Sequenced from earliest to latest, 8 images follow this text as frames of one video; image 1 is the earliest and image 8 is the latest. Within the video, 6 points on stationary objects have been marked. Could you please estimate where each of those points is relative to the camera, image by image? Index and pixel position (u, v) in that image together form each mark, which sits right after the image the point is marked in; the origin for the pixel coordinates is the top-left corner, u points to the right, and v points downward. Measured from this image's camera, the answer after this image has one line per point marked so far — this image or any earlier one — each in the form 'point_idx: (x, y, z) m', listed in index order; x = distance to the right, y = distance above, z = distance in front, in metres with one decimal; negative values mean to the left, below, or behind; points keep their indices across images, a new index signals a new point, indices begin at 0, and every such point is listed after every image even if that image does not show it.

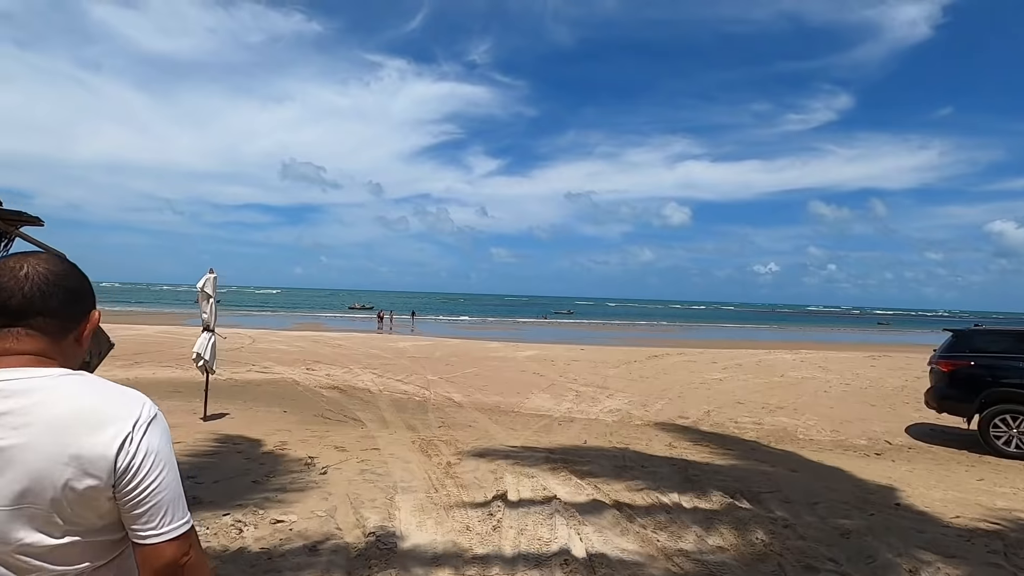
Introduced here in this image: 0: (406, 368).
0: (-3.4, -2.5, +16.8) m
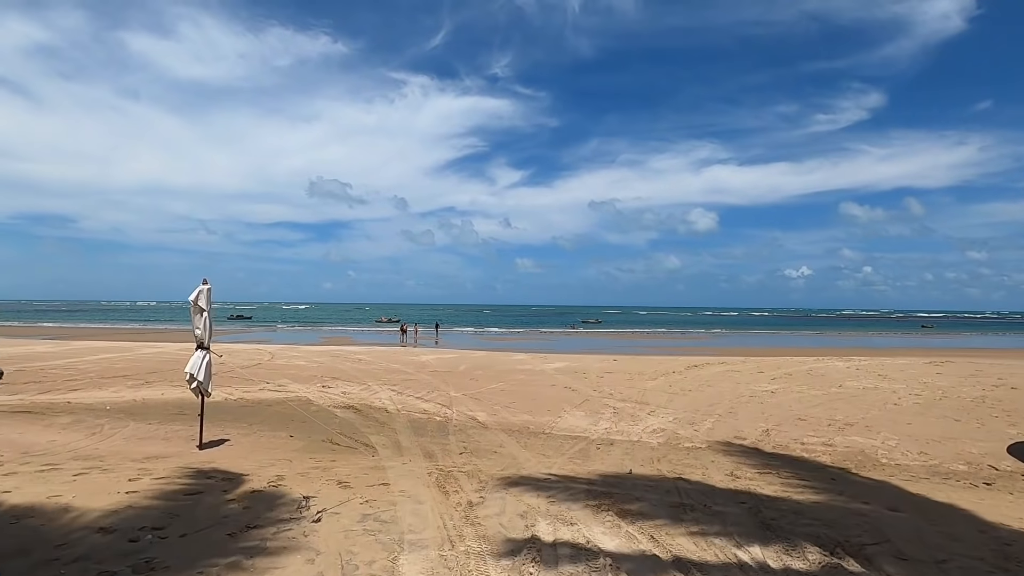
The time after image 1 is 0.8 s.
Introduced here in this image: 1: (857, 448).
0: (-2.5, -2.8, +15.7) m
1: (+6.1, -2.8, +9.4) m
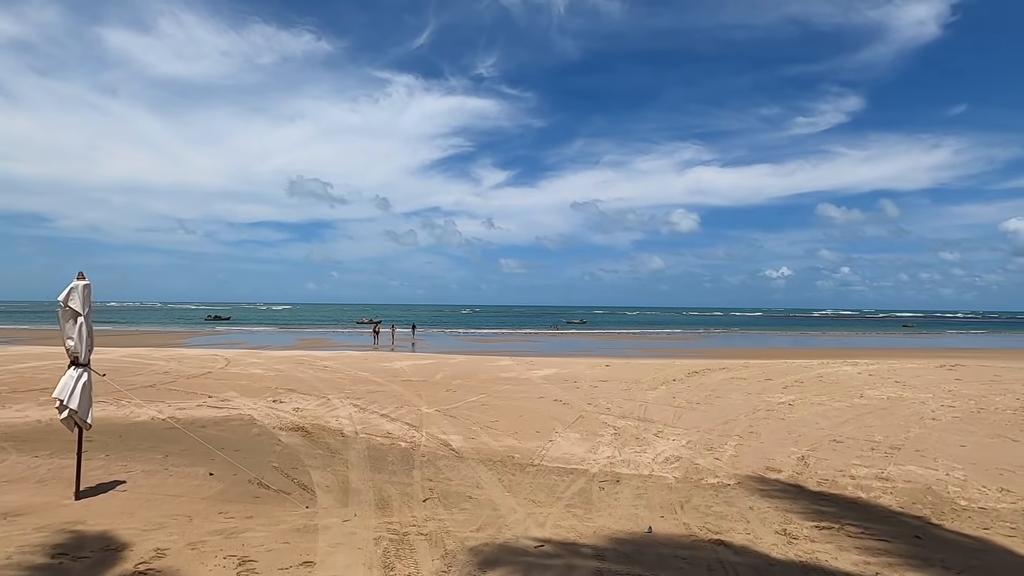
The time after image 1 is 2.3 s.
0: (-3.0, -2.8, +13.7) m
1: (+5.8, -2.8, +7.6) m
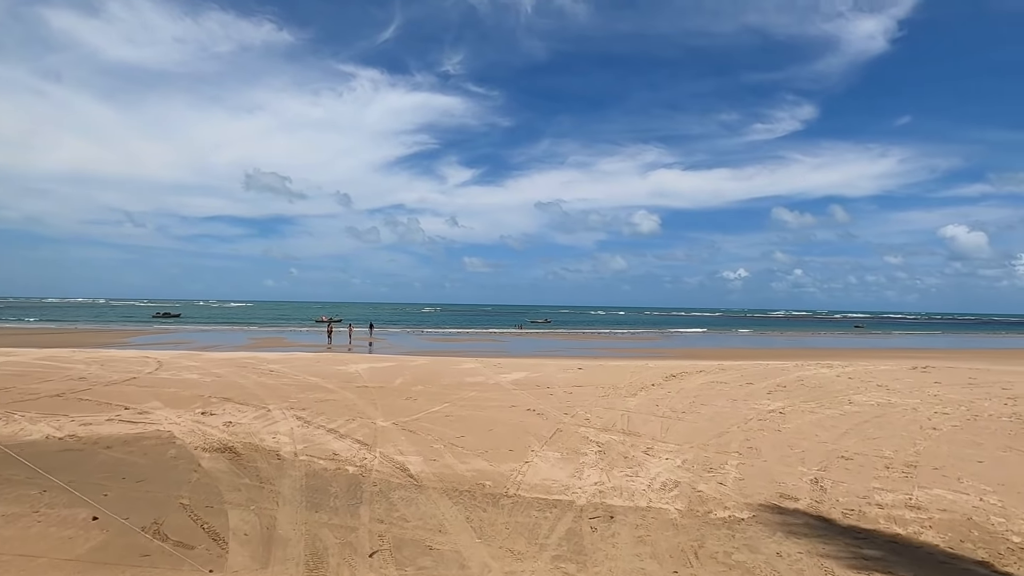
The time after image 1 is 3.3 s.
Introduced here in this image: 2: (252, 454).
0: (-3.7, -2.7, +12.0) m
1: (+5.4, -2.8, +6.5) m
2: (-4.2, -2.7, +8.7) m
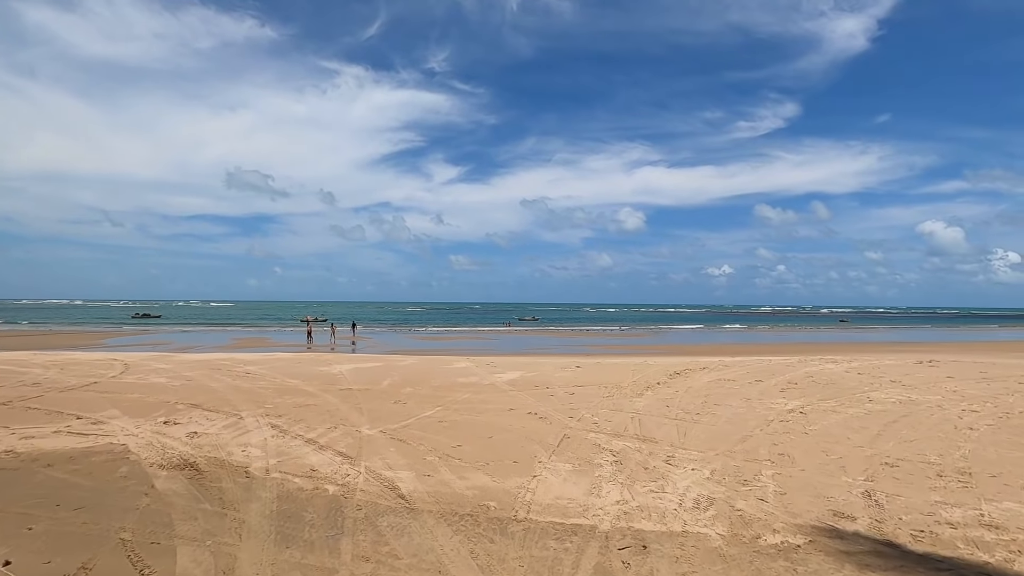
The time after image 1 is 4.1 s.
0: (-3.7, -2.5, +10.9) m
1: (+5.6, -2.6, +5.6) m
2: (-4.2, -2.6, +7.5) m
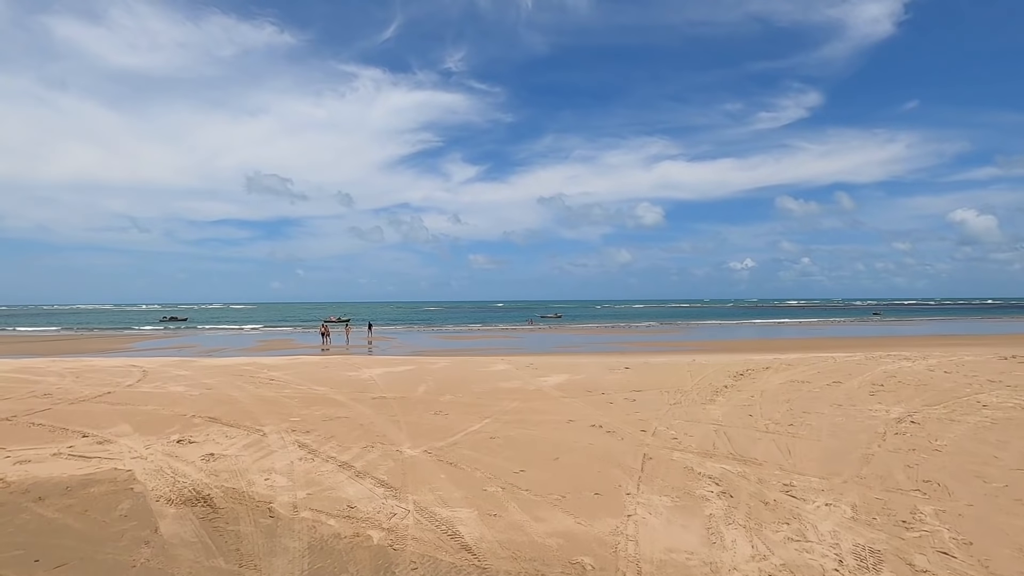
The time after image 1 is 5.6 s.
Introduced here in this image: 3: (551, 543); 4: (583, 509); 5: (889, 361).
0: (-2.6, -2.5, +9.5) m
1: (+6.4, -2.4, +3.9) m
2: (-3.2, -2.5, +6.2) m
3: (+0.4, -2.4, +5.2) m
4: (+0.8, -2.4, +5.8) m
5: (+12.7, -2.4, +17.9) m
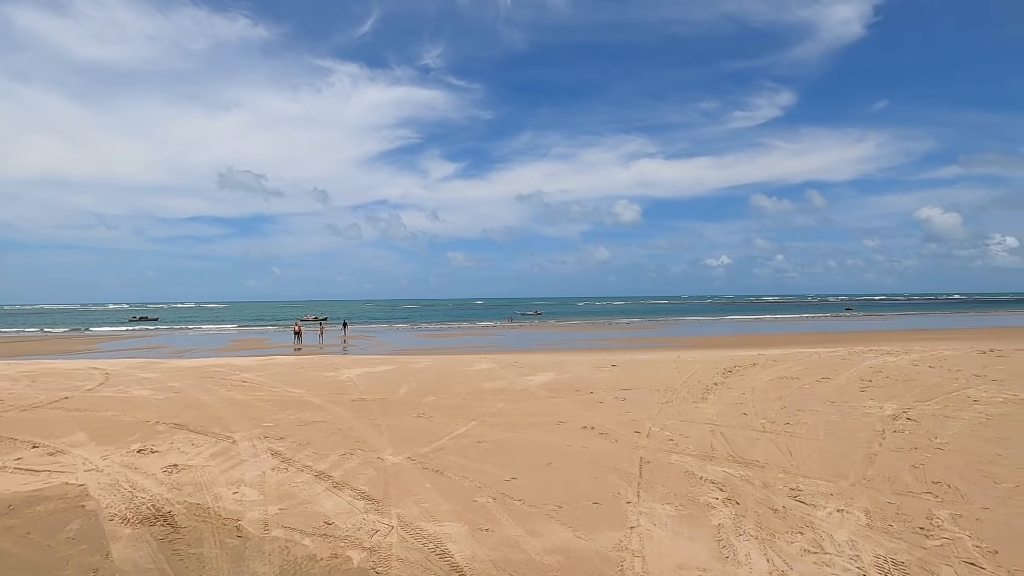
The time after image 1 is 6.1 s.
0: (-2.8, -2.4, +8.9) m
1: (+6.4, -2.3, +3.7) m
2: (-3.3, -2.5, +5.6) m
3: (+0.3, -2.4, +4.7) m
4: (+0.7, -2.3, +5.4) m
5: (+12.1, -2.3, +17.9) m
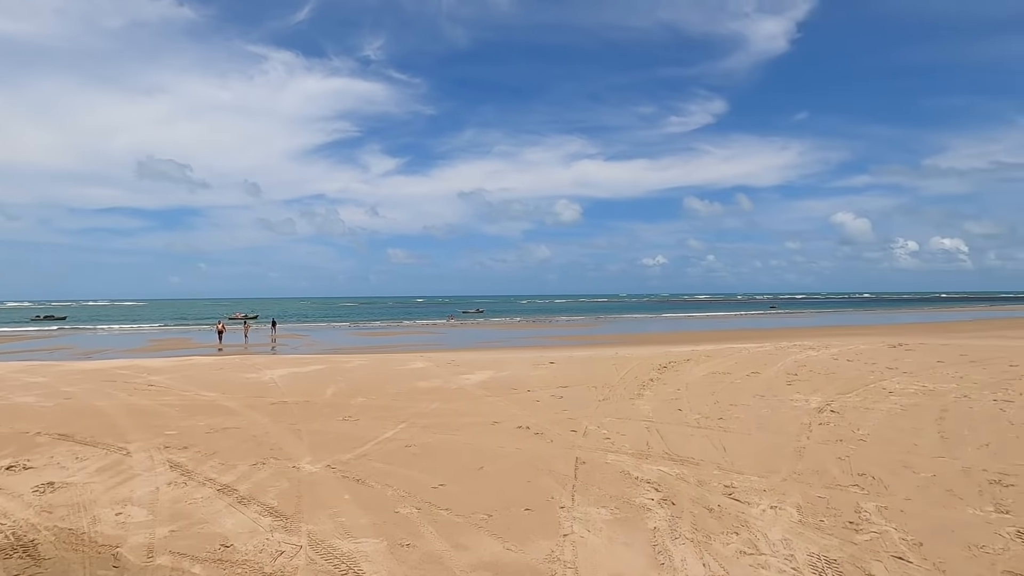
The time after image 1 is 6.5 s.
0: (-3.9, -2.3, +8.2) m
1: (+5.9, -2.3, +3.9) m
2: (-4.0, -2.4, +4.8) m
3: (-0.3, -2.3, +4.3) m
4: (0.0, -2.3, +5.0) m
5: (+10.0, -2.2, +18.7) m
